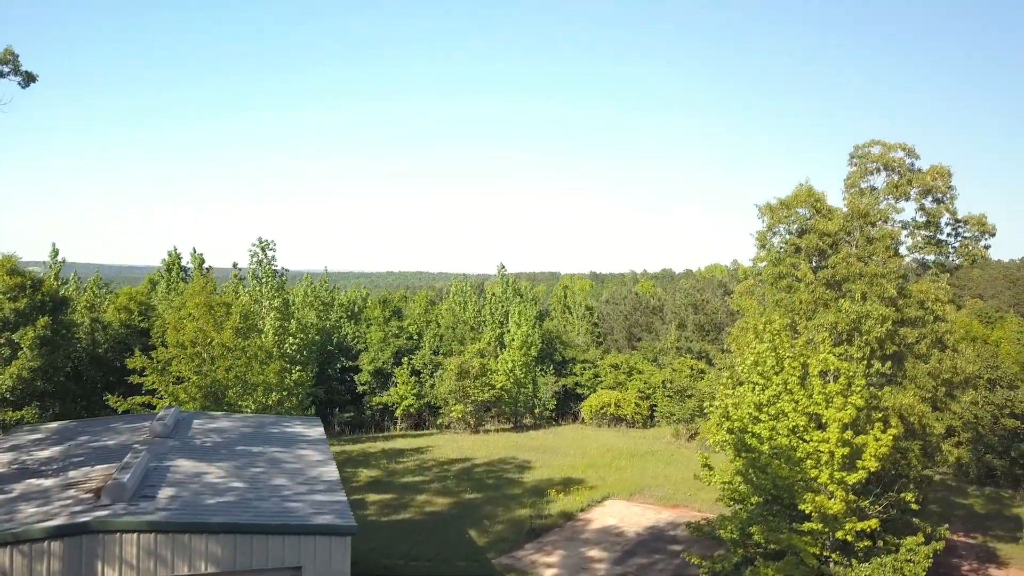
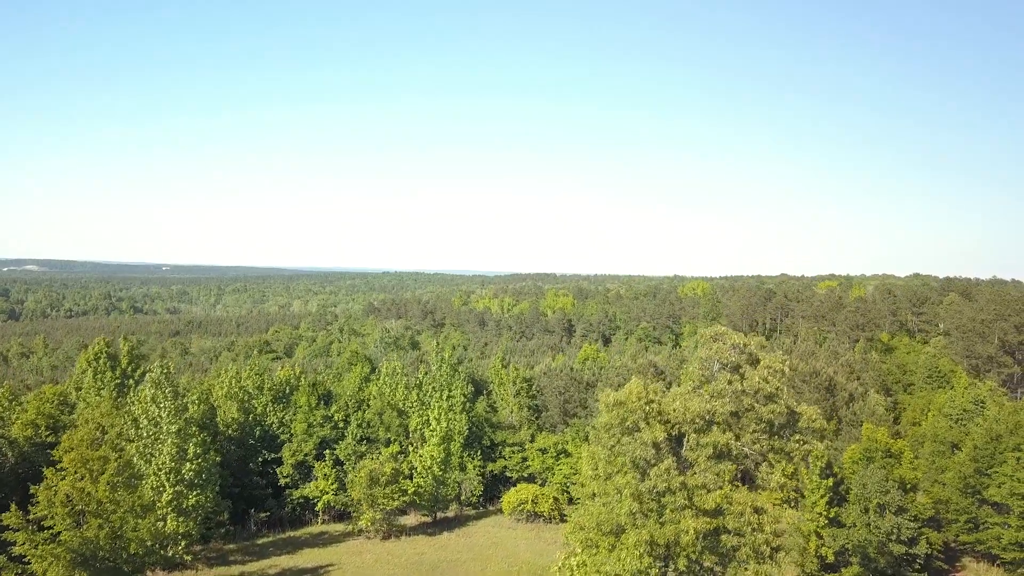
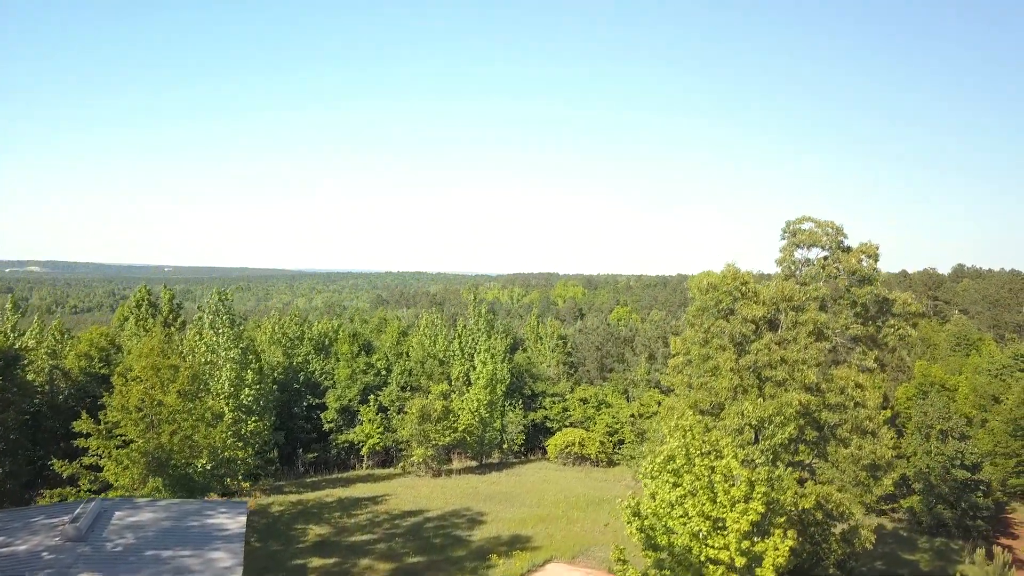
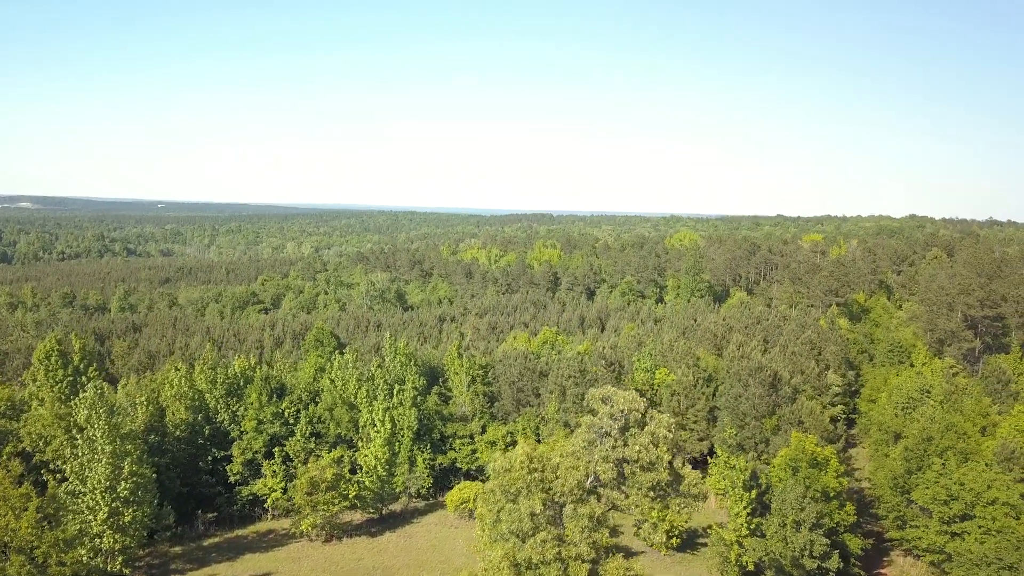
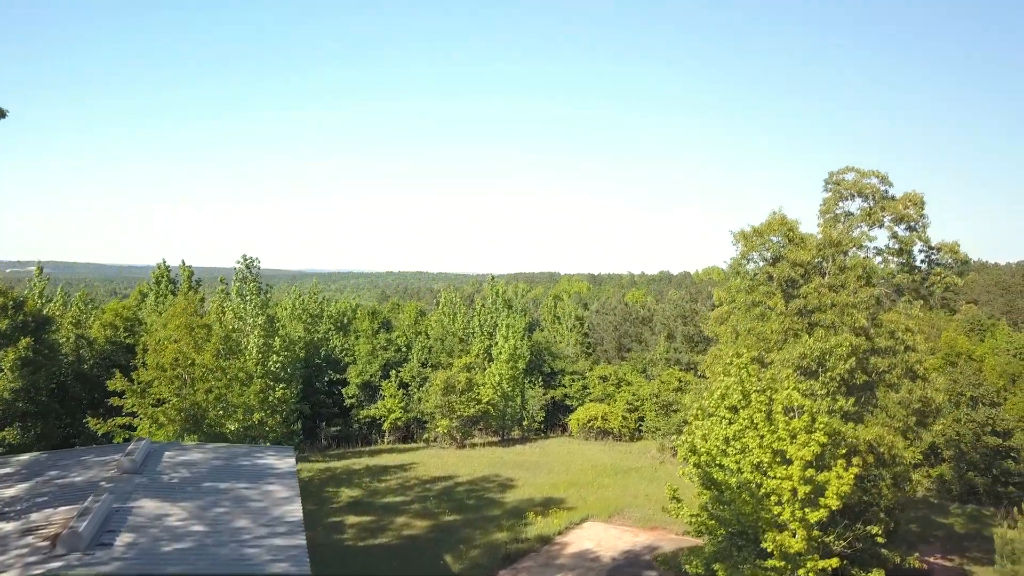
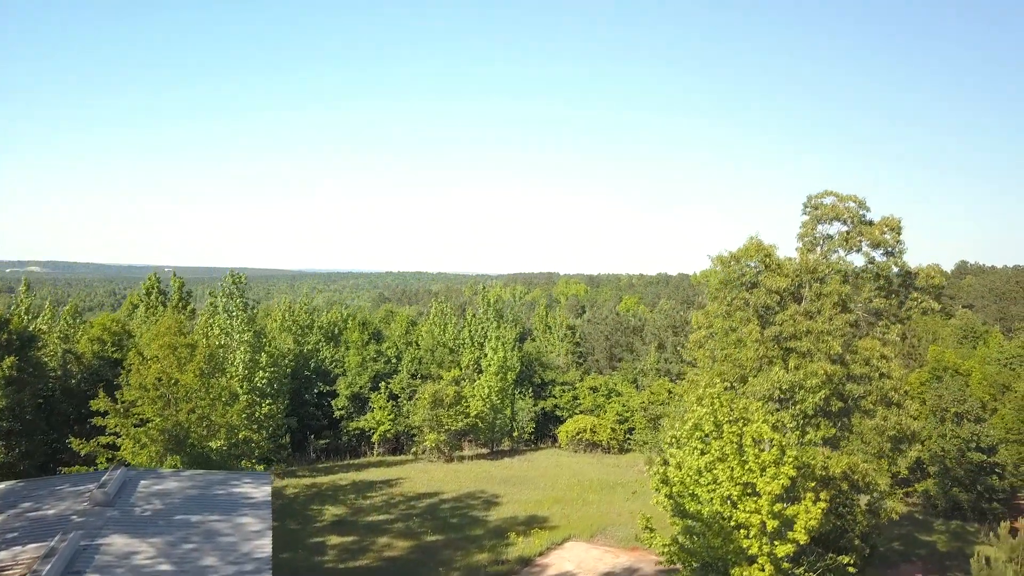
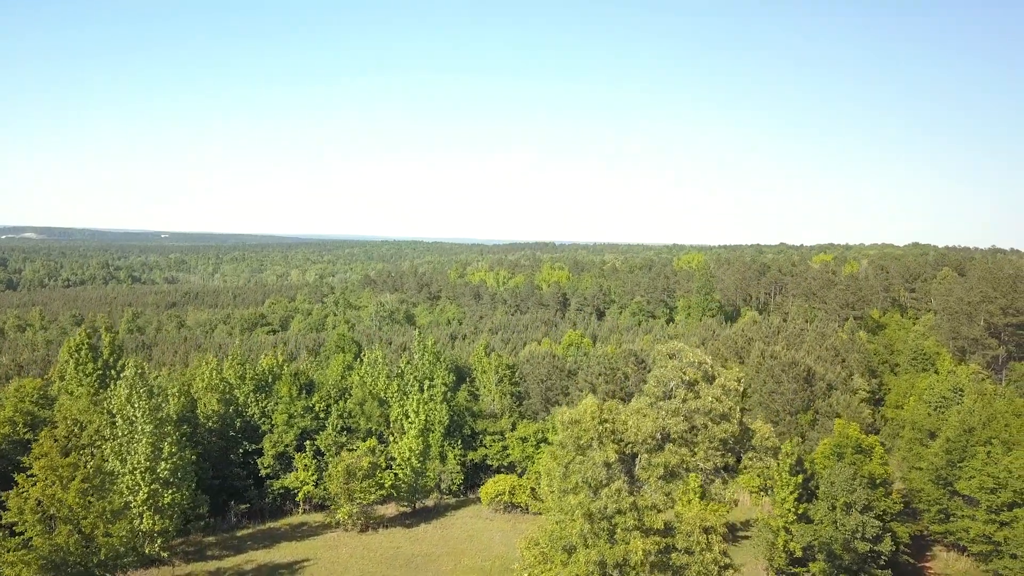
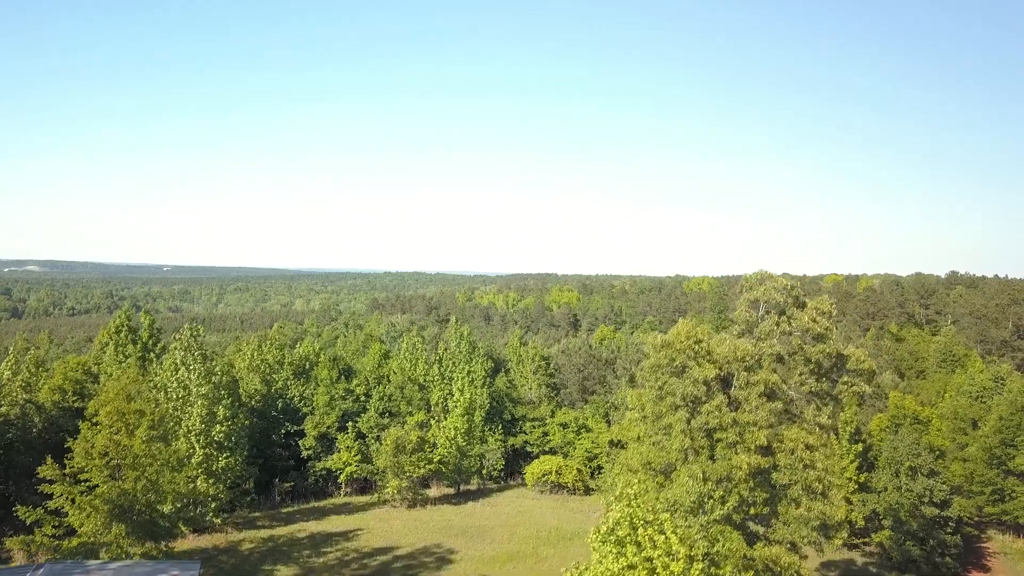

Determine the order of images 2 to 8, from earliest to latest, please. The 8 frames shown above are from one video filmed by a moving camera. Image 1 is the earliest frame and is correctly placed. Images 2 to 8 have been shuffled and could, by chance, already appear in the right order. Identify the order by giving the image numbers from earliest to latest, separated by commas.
5, 6, 3, 8, 2, 7, 4
